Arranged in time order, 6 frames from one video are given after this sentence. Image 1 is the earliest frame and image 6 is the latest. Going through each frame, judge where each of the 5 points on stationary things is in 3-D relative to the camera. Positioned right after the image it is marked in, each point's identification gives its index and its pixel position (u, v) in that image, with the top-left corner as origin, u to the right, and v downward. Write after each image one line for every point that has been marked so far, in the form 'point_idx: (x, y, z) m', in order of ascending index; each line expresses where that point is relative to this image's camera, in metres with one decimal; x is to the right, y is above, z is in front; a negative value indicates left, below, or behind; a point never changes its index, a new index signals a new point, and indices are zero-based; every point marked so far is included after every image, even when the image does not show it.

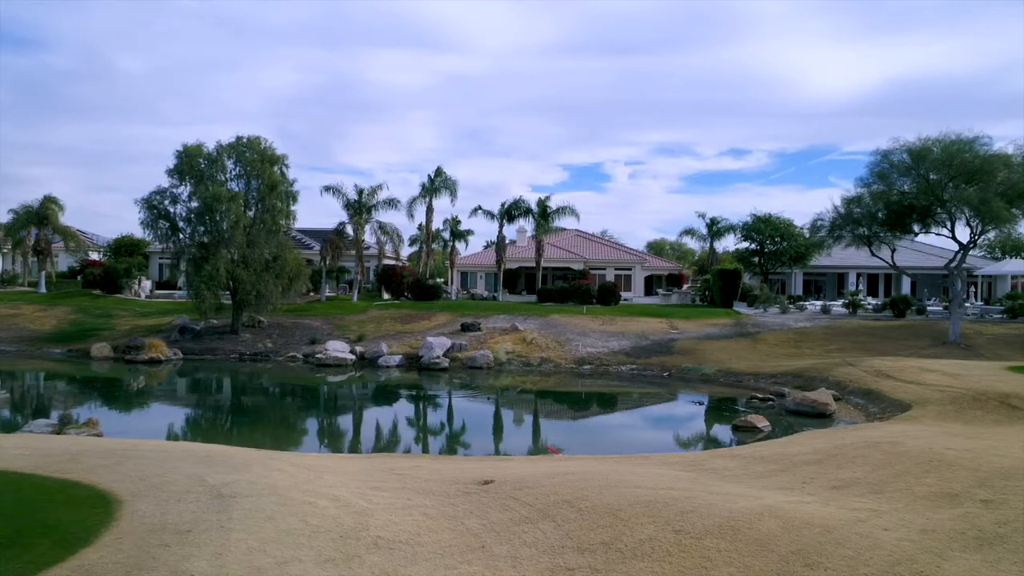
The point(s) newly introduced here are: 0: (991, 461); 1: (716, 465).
0: (+5.8, -2.1, +11.3) m
1: (+2.5, -2.2, +11.7) m
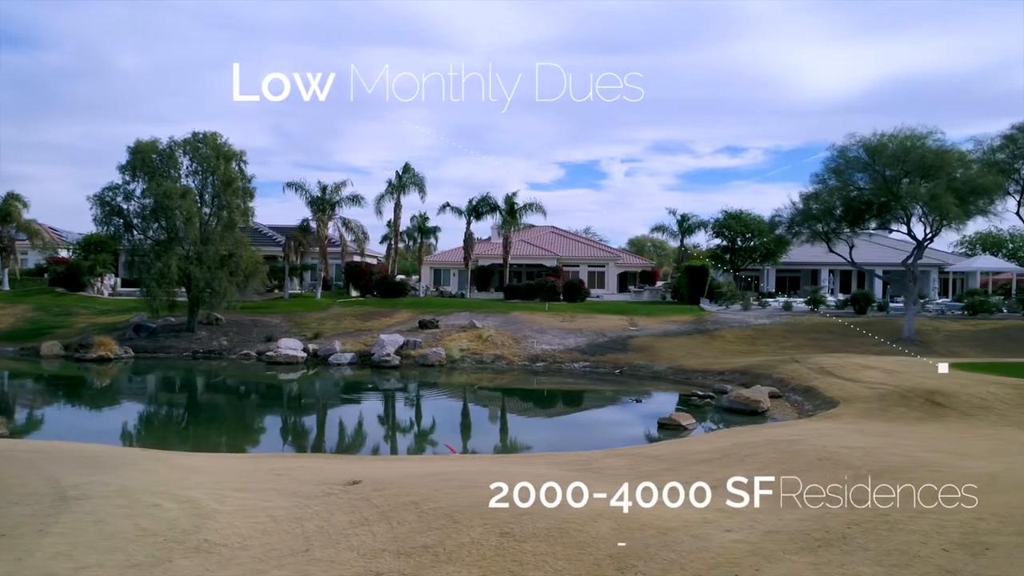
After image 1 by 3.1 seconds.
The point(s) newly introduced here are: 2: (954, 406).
0: (+4.4, -2.0, +11.1) m
1: (+1.1, -2.2, +11.5) m
2: (+7.7, -2.1, +16.2) m
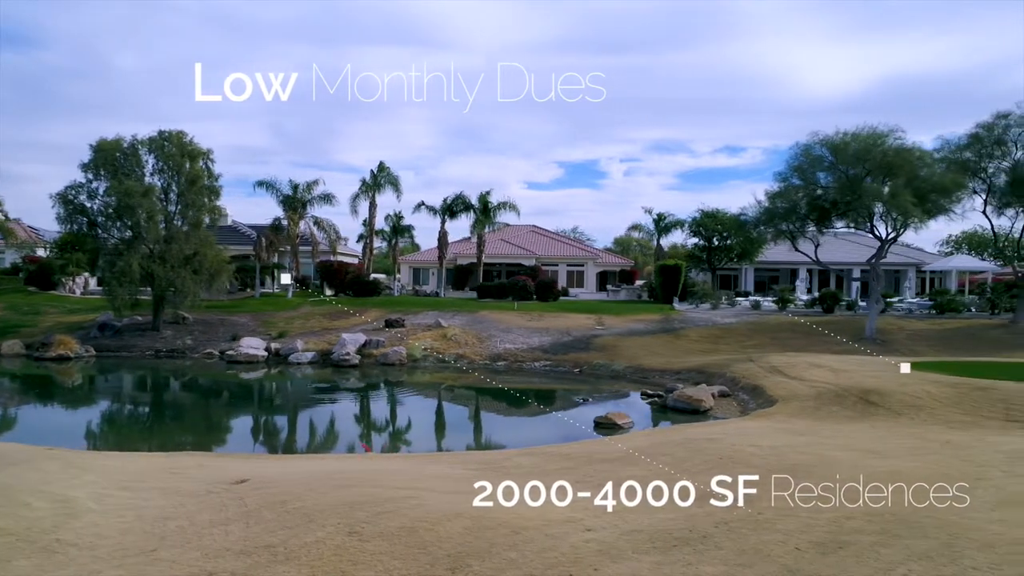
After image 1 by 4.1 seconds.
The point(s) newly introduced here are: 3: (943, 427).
0: (+3.2, -2.0, +11.0) m
1: (-0.1, -2.1, +11.4) m
2: (+6.5, -2.0, +16.2) m
3: (+6.8, -2.2, +14.6) m
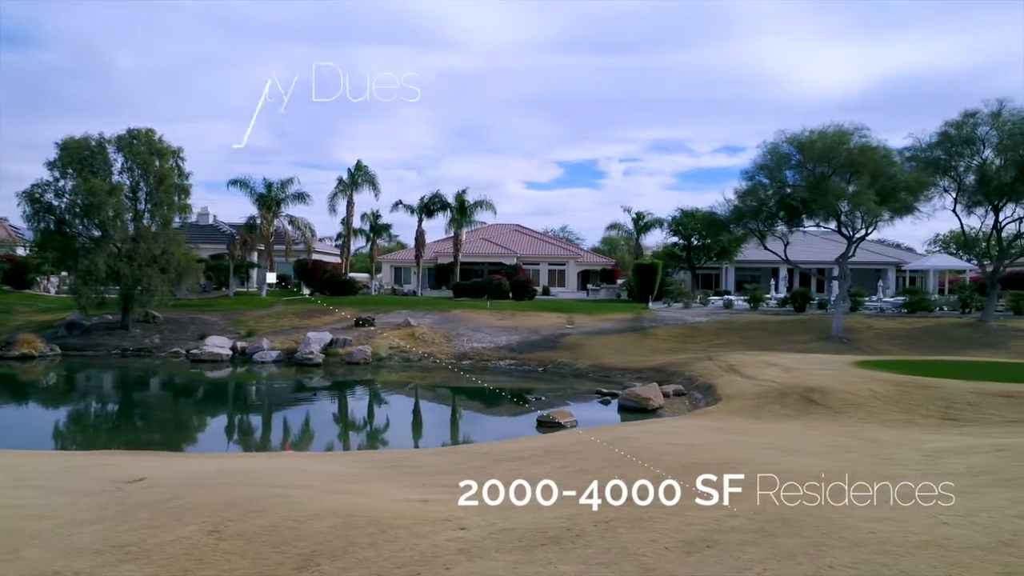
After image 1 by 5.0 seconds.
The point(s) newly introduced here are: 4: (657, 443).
0: (+2.1, -2.0, +10.9) m
1: (-1.1, -2.1, +11.3) m
2: (+5.4, -2.0, +16.1) m
3: (+5.7, -2.2, +14.6) m
4: (+1.9, -2.0, +12.1) m
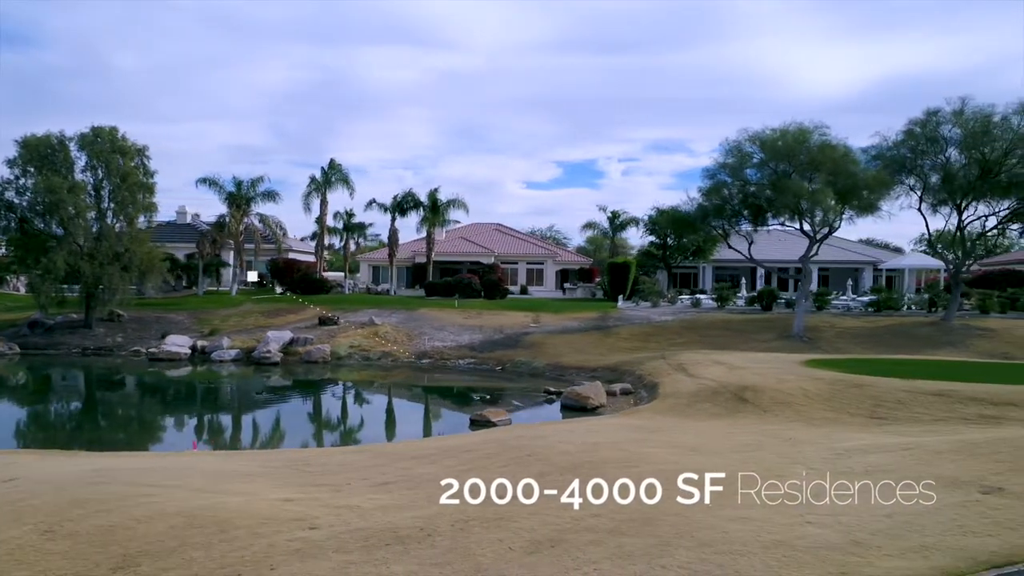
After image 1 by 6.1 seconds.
0: (+0.9, -2.0, +10.8) m
1: (-2.3, -2.1, +11.2) m
2: (+4.2, -2.0, +16.0) m
3: (+4.5, -2.1, +14.5) m
4: (+0.7, -2.0, +12.0) m
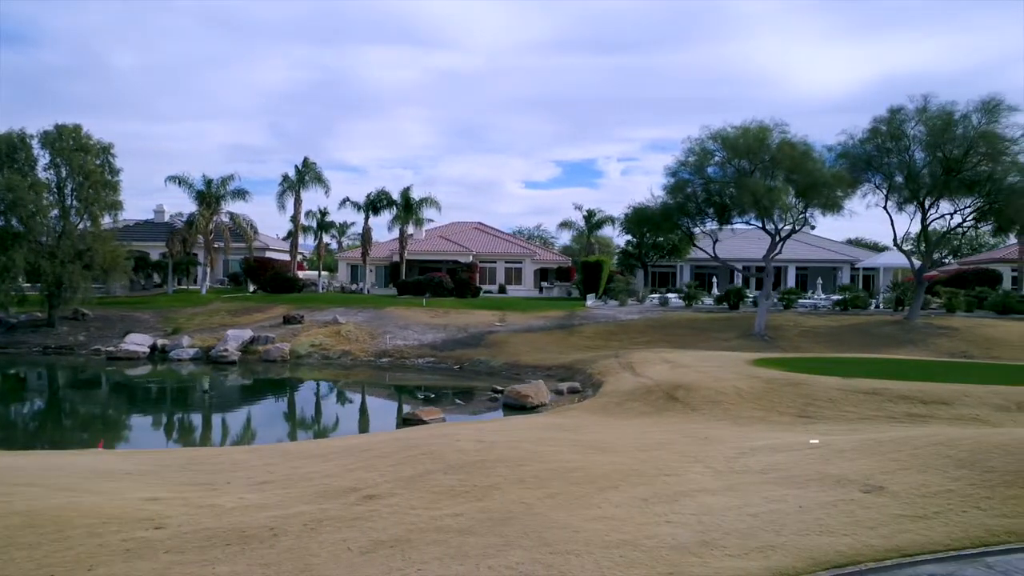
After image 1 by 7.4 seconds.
0: (-0.3, -1.9, +10.7) m
1: (-3.5, -2.0, +11.1) m
2: (+3.0, -1.9, +15.9) m
3: (+3.3, -2.1, +14.4) m
4: (-0.5, -1.9, +11.8) m
